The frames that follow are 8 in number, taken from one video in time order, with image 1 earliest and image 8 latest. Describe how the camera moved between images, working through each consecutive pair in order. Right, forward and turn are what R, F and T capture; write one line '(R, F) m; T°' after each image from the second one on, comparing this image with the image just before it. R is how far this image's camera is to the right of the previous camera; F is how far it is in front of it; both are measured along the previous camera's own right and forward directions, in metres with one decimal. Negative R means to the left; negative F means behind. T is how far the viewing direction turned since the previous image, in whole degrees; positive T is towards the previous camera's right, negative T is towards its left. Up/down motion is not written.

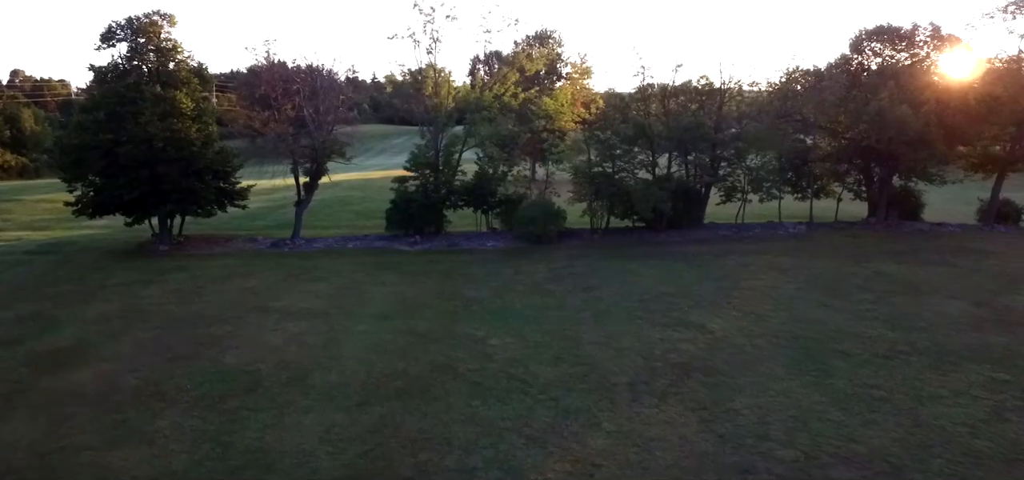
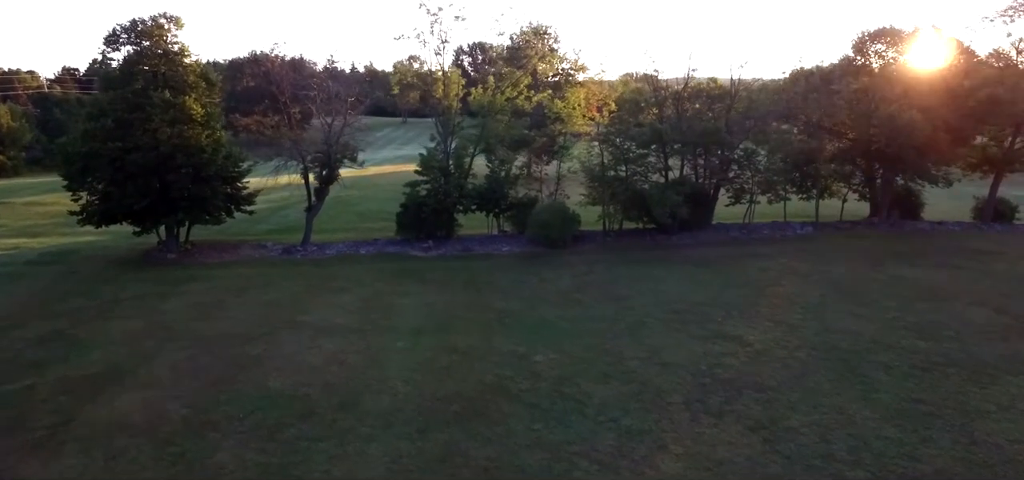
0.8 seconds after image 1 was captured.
(-1.2, +0.1) m; +3°
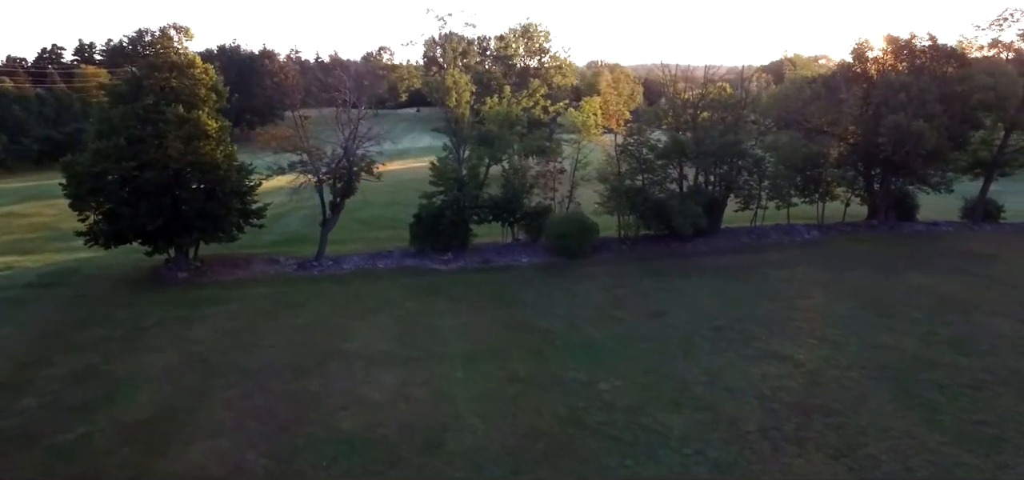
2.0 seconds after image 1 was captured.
(-1.9, +0.1) m; +4°
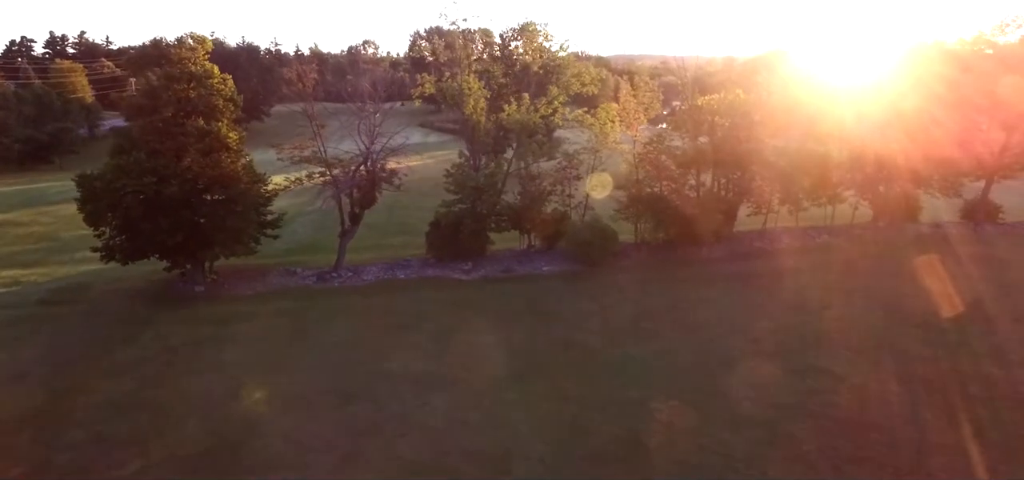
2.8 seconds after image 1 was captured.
(-1.4, +0.1) m; +2°
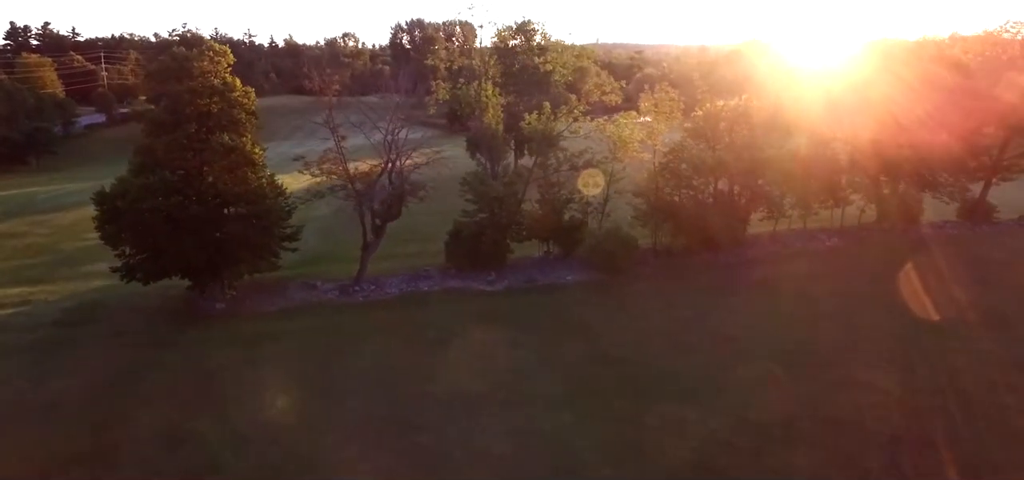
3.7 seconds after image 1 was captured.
(-1.6, +0.1) m; +3°
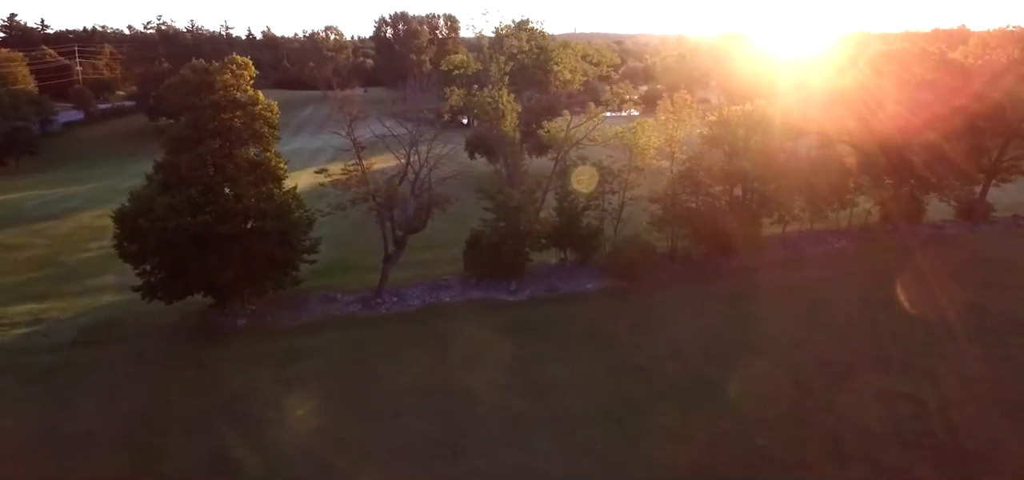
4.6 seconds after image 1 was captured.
(-1.4, +0.1) m; +3°
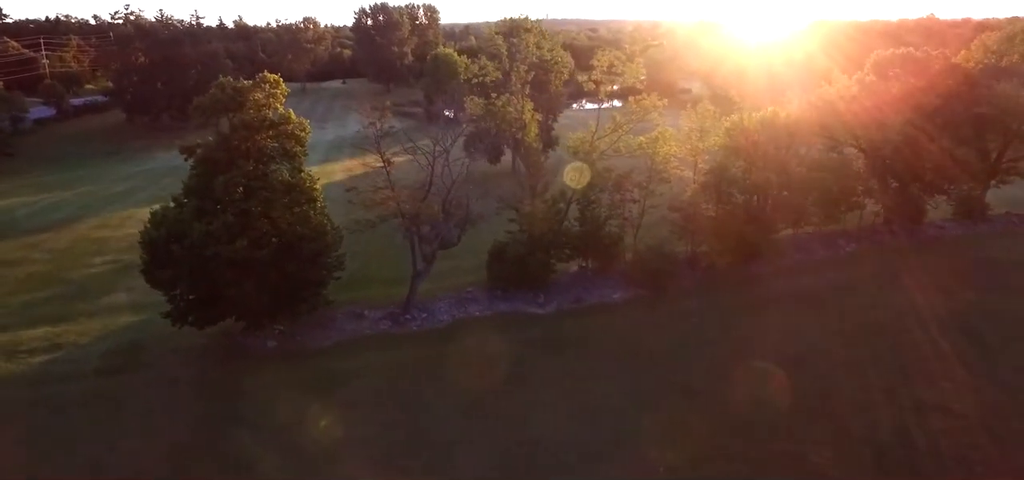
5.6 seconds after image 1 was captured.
(-1.8, +0.2) m; +3°
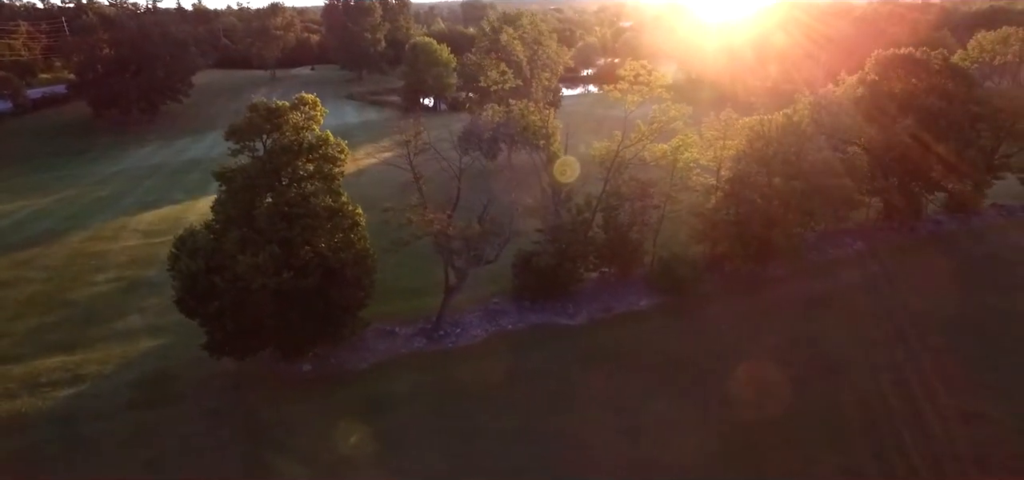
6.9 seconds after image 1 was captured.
(-2.1, +0.3) m; +4°
